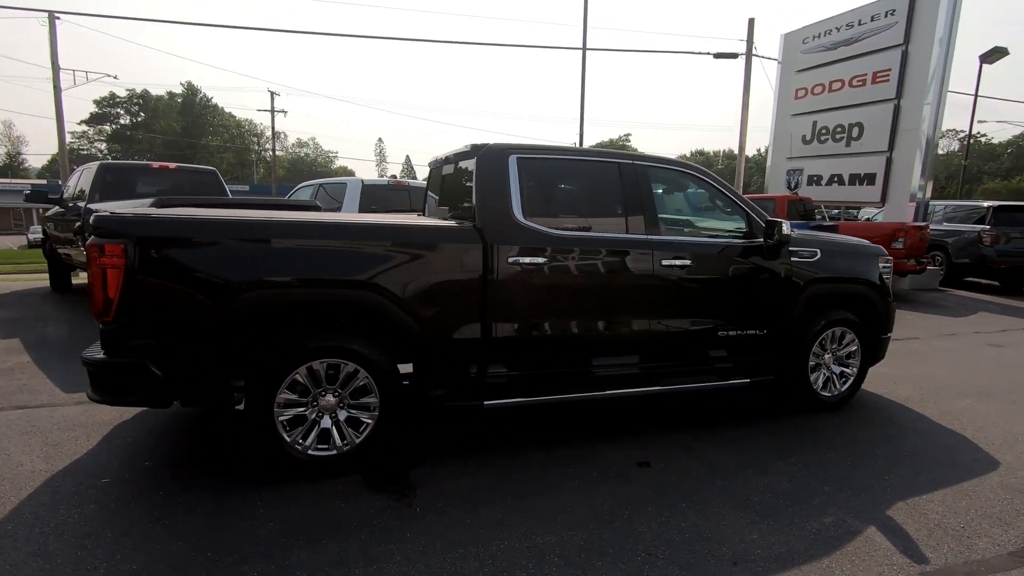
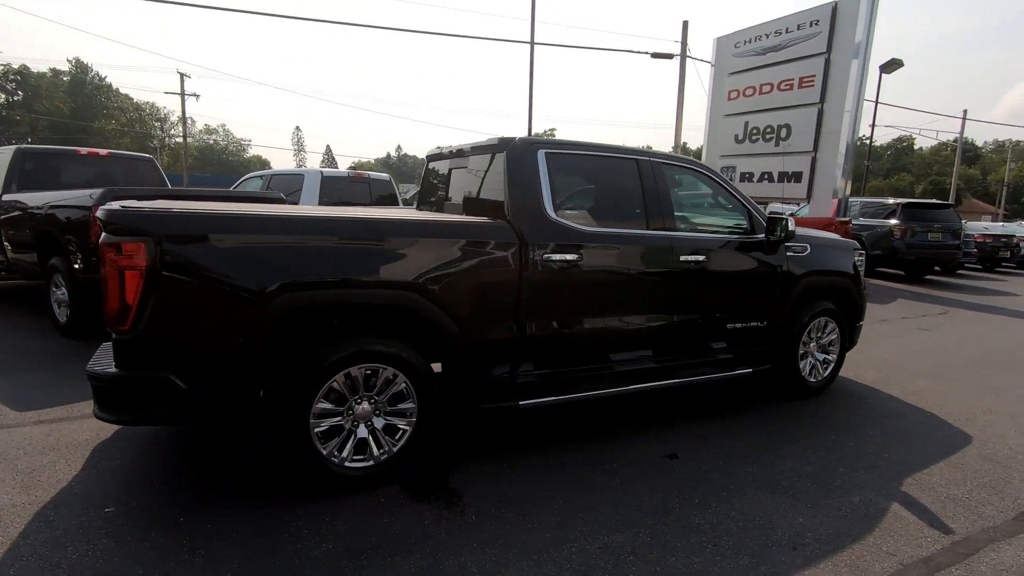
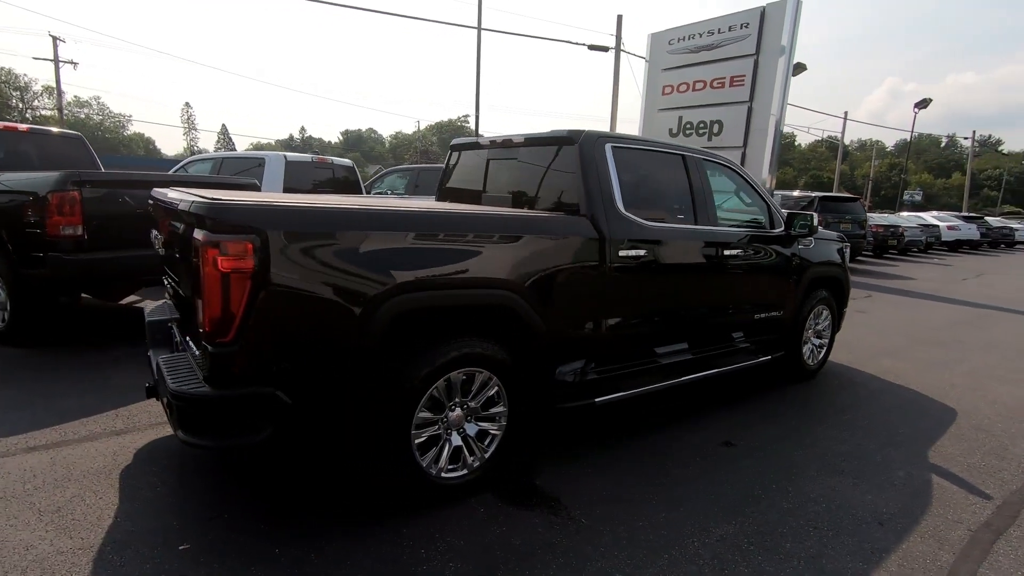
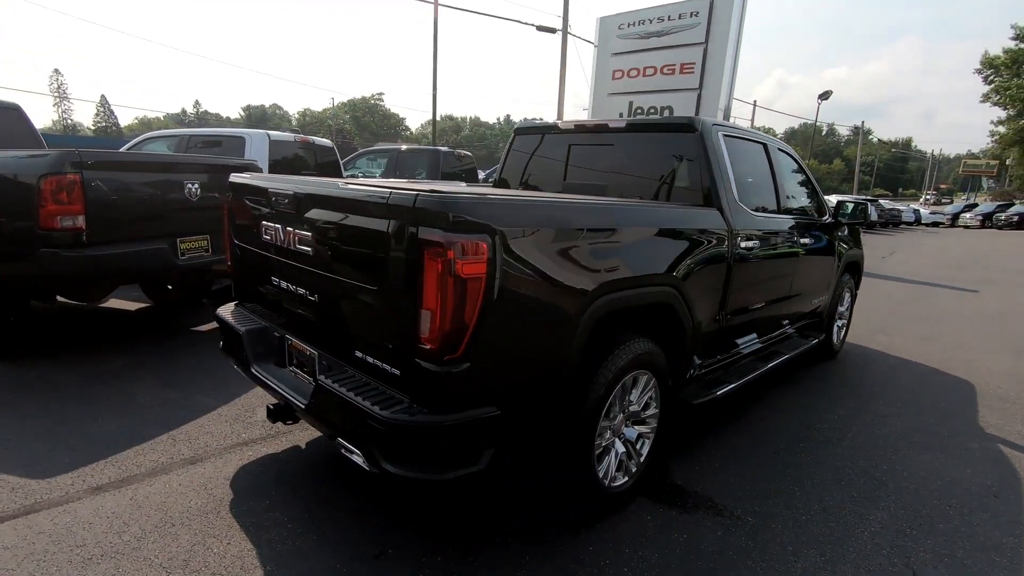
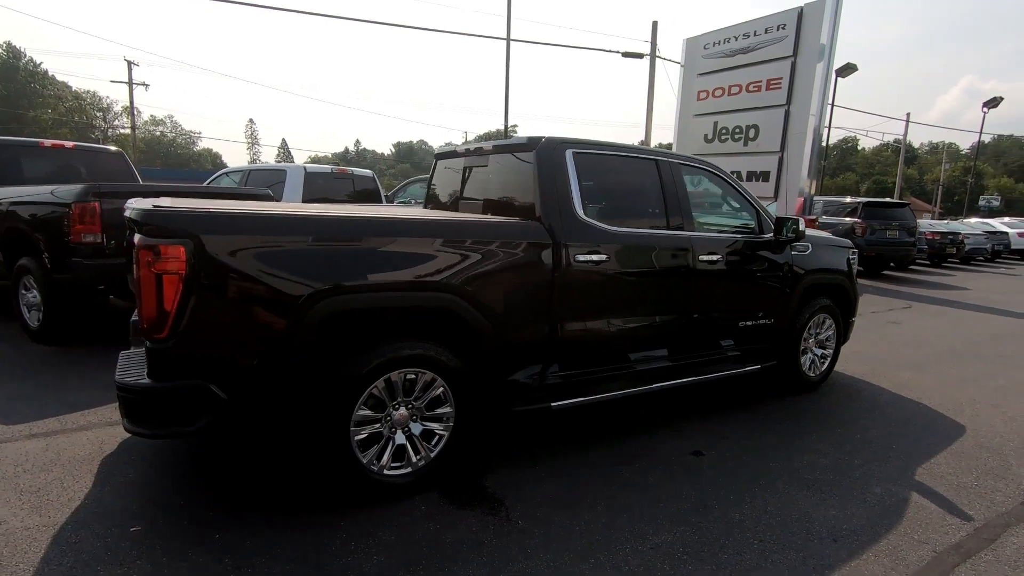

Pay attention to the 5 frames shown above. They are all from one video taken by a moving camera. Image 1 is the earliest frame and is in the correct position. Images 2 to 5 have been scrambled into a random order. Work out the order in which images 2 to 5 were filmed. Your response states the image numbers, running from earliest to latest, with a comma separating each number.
2, 5, 3, 4
